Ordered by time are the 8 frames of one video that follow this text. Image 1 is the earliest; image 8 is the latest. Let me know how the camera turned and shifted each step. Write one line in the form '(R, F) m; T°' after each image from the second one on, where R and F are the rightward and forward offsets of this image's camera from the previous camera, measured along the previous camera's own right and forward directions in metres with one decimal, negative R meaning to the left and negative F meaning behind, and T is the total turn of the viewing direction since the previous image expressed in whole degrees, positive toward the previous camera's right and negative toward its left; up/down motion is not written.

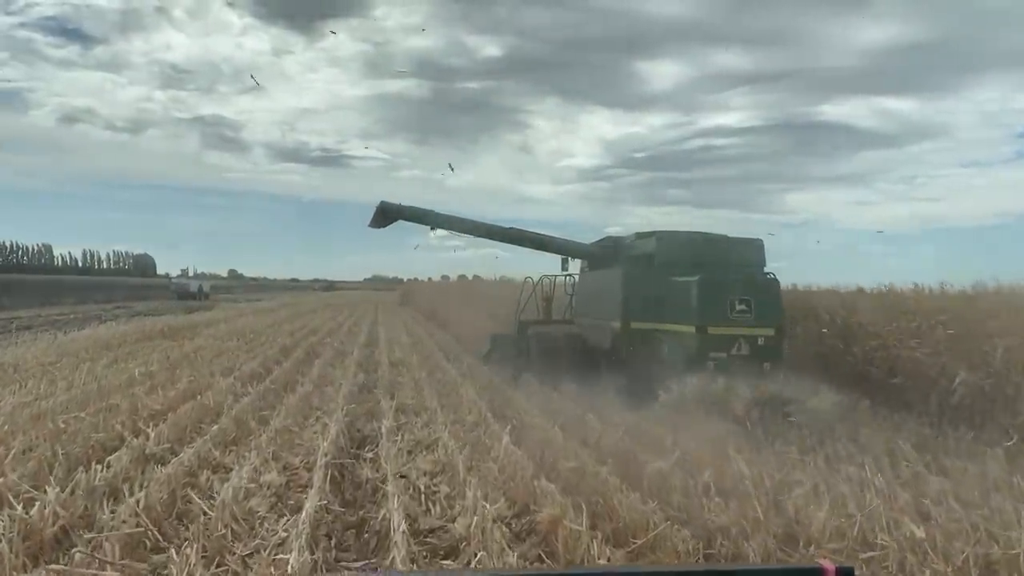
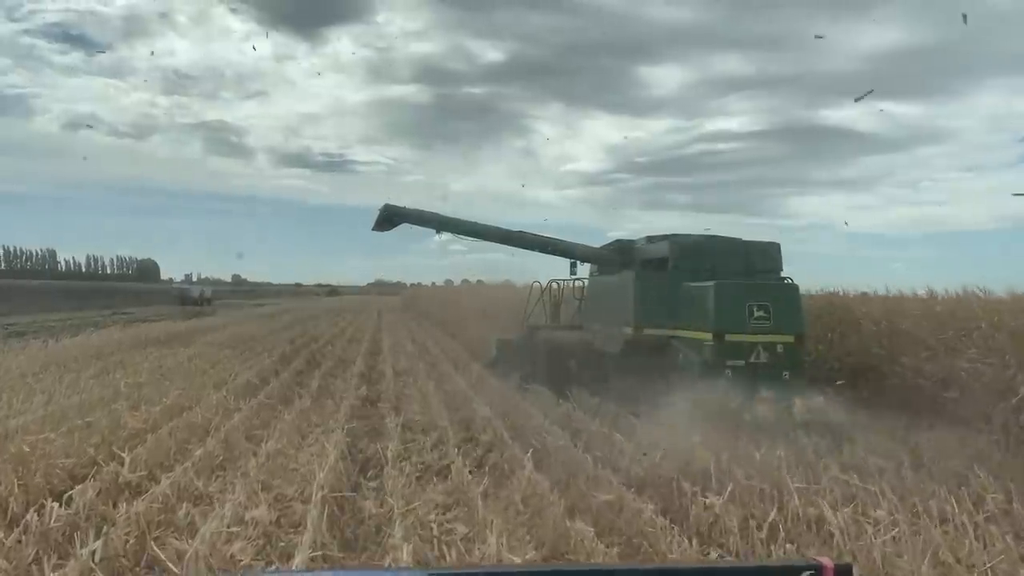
(-0.1, +0.7) m; 0°
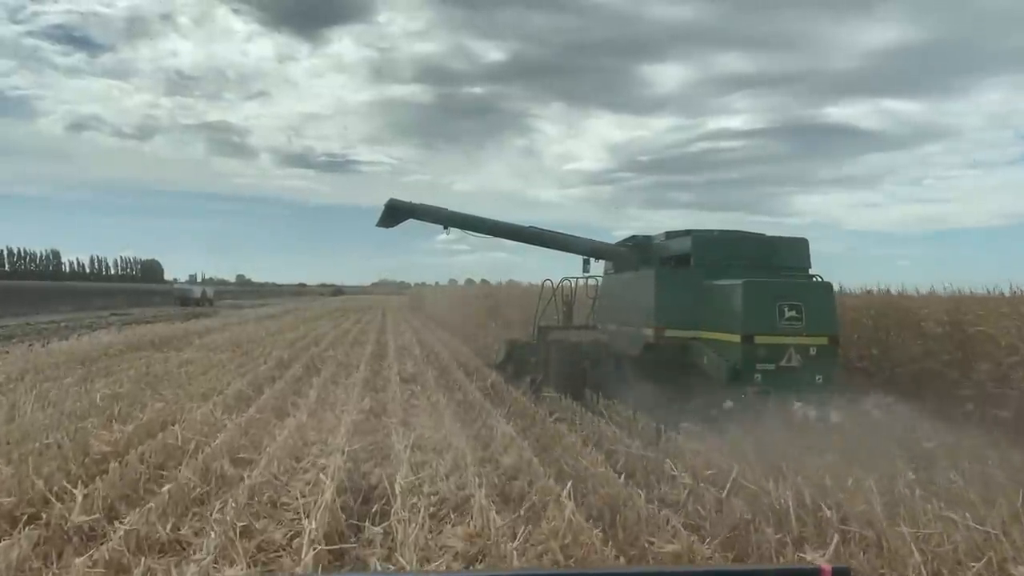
(-0.2, +1.0) m; 0°
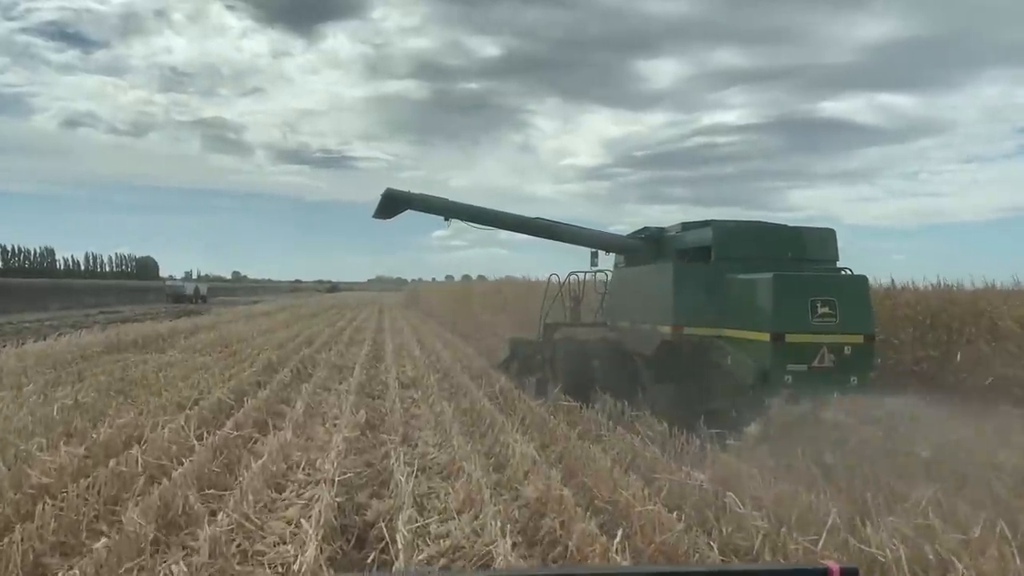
(-0.2, +1.1) m; 0°
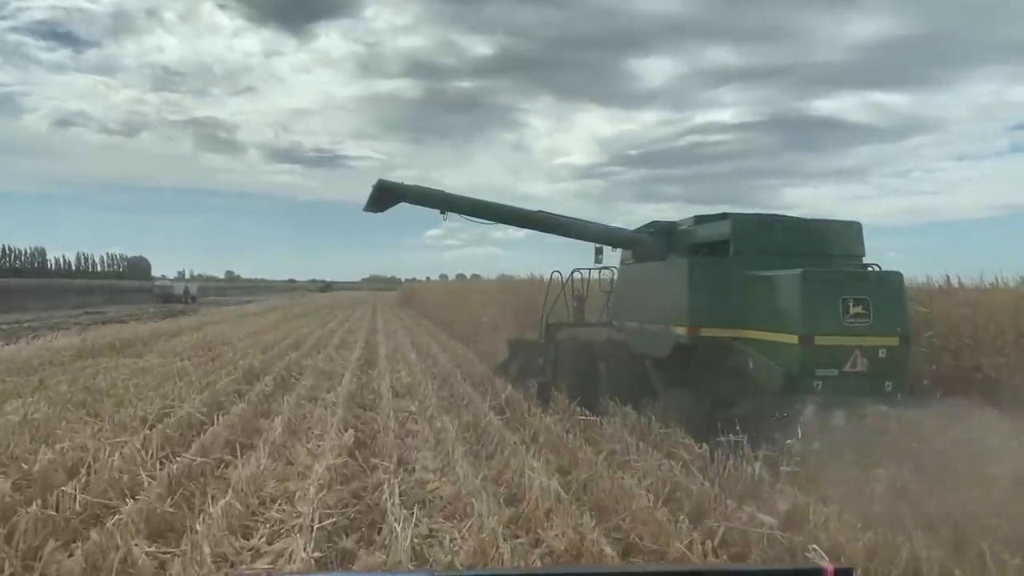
(-0.1, +1.0) m; 0°
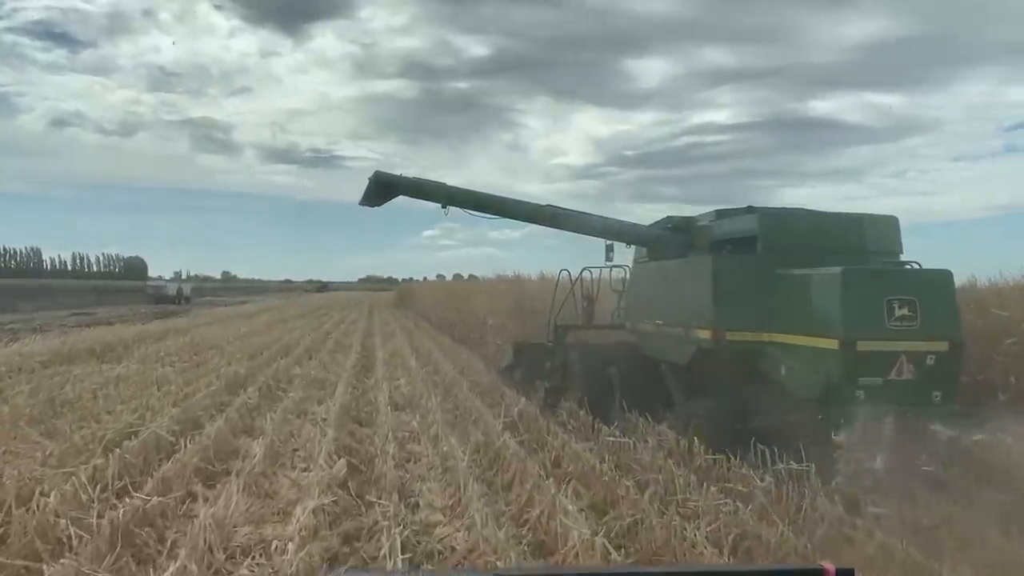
(-0.2, +1.1) m; 0°
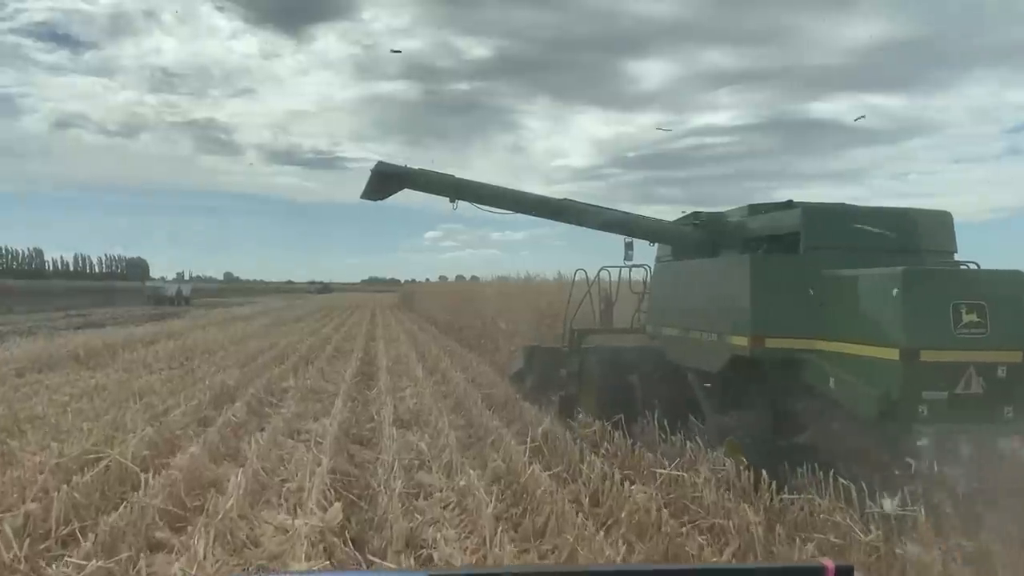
(-0.2, +1.1) m; 0°
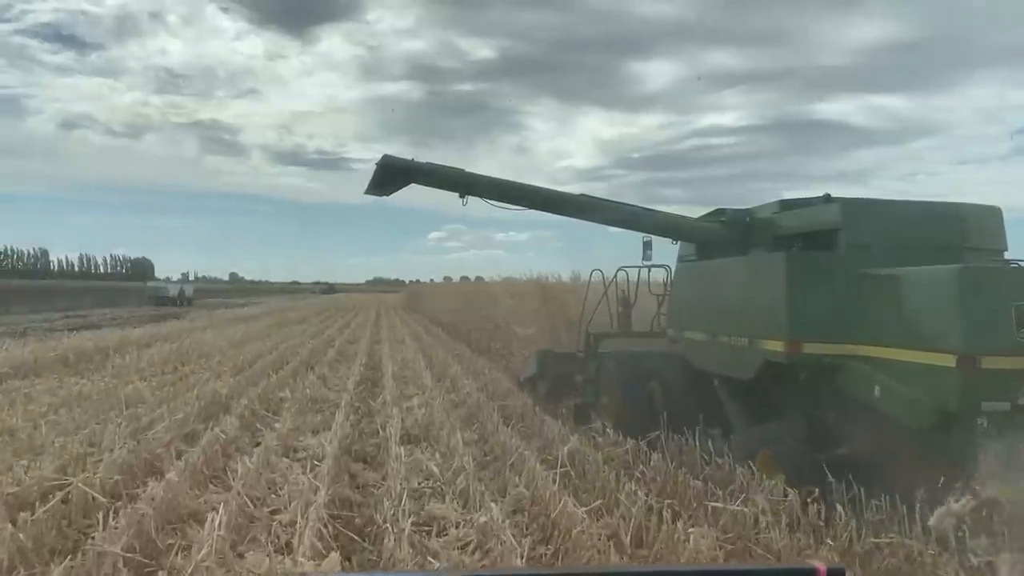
(-0.1, +0.8) m; 0°
